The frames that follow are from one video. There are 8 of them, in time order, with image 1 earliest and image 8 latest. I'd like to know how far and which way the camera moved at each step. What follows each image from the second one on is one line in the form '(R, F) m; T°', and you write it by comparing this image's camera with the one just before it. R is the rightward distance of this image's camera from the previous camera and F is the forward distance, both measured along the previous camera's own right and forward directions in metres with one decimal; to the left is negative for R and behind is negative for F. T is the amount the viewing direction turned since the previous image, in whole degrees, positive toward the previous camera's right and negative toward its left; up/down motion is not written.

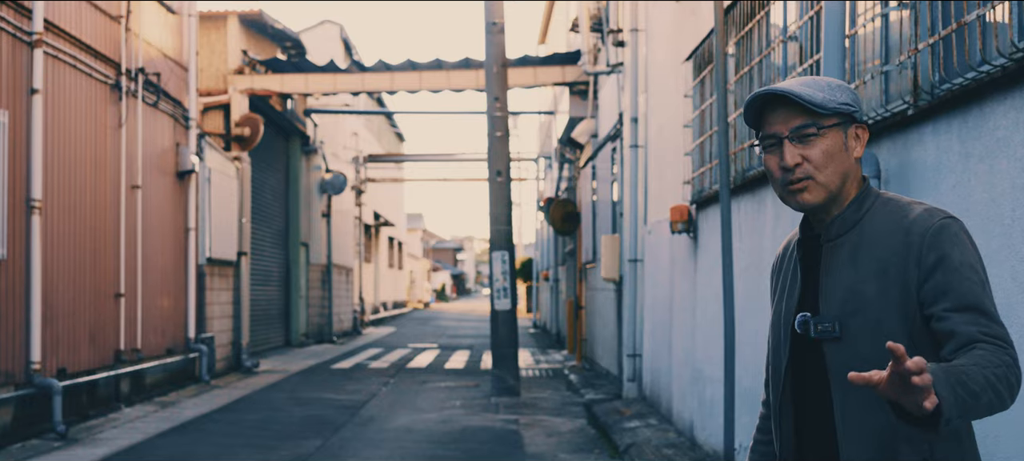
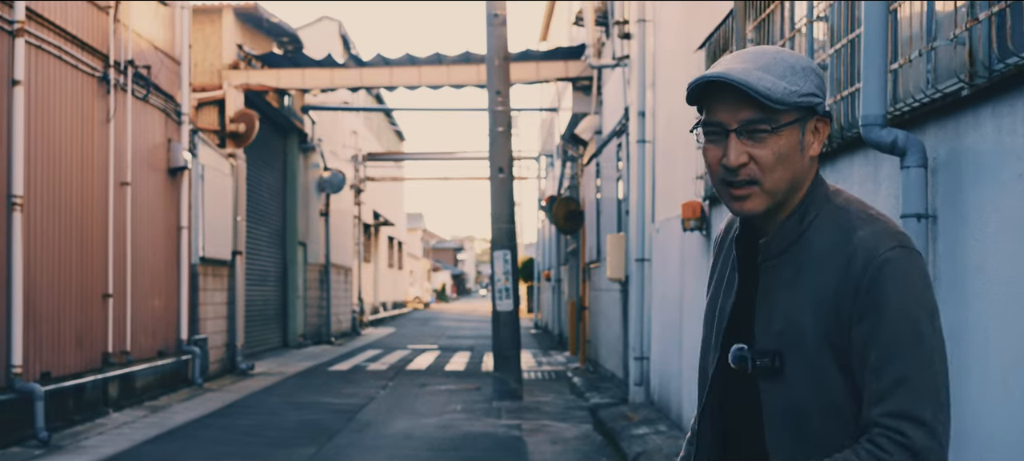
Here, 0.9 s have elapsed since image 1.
(0.0, +0.4) m; 0°
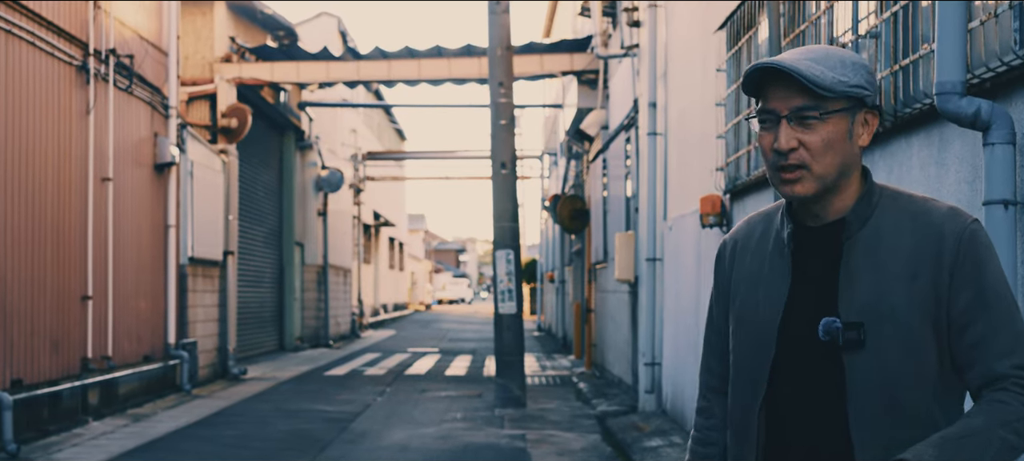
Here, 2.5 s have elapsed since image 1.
(0.0, +0.6) m; 0°
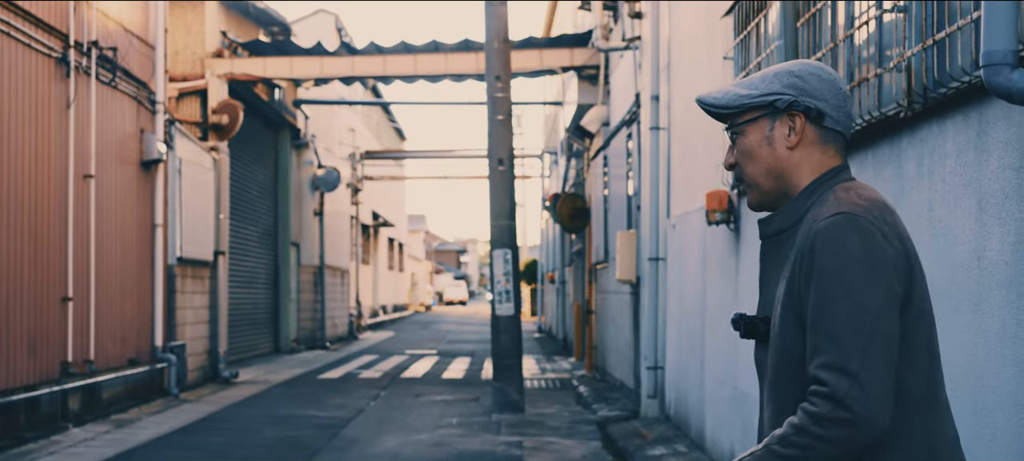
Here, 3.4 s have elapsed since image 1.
(0.0, +0.4) m; 0°
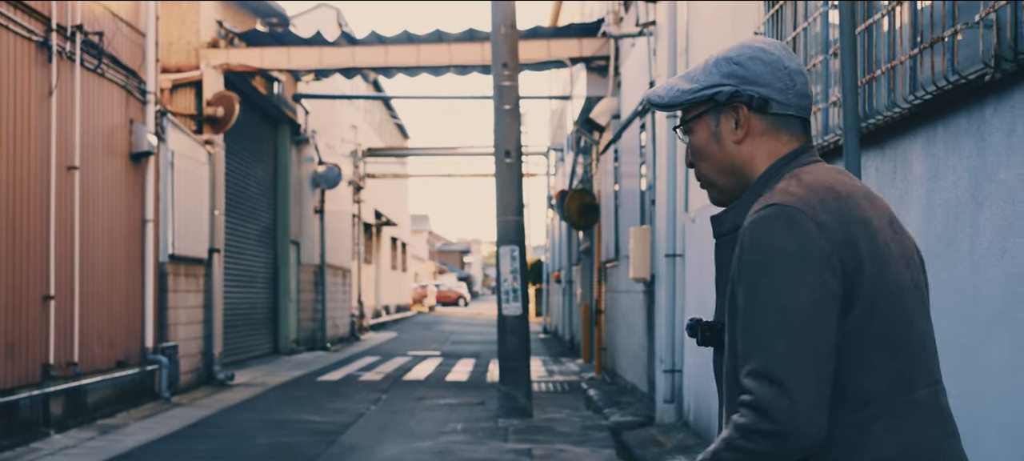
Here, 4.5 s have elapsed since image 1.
(0.0, +0.6) m; 0°
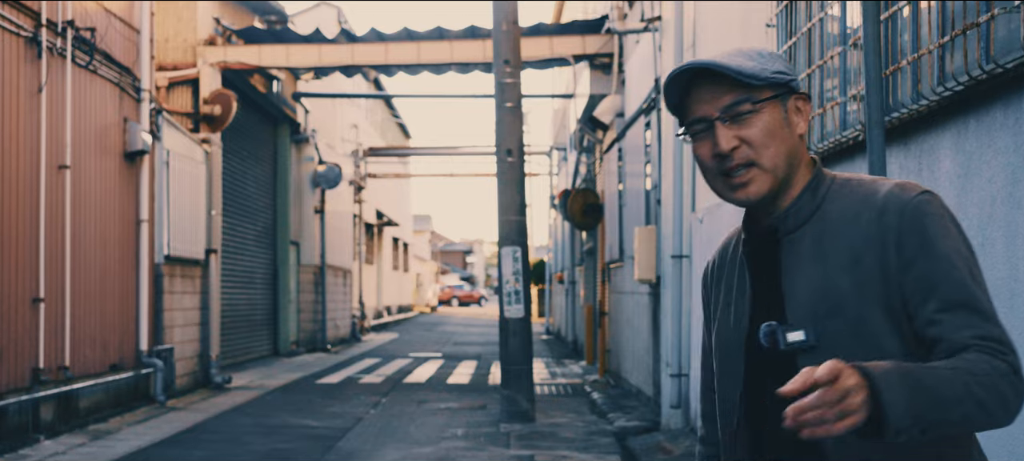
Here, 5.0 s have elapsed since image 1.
(0.0, +0.3) m; 0°
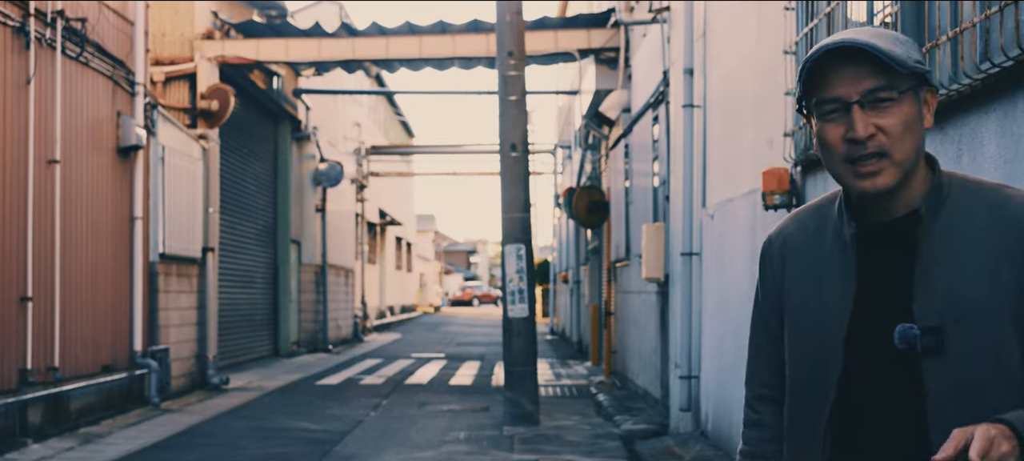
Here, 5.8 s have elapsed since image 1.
(0.0, +0.3) m; 0°
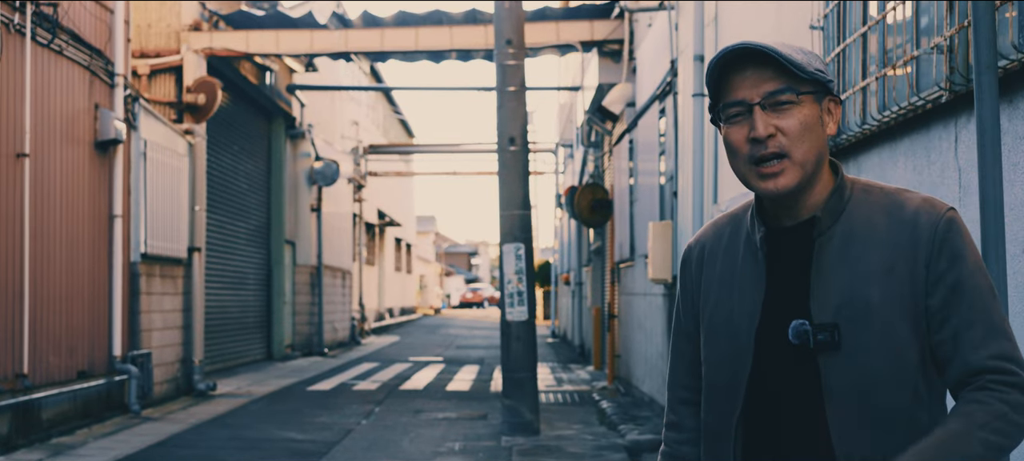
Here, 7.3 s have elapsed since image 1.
(0.0, +0.6) m; 0°
